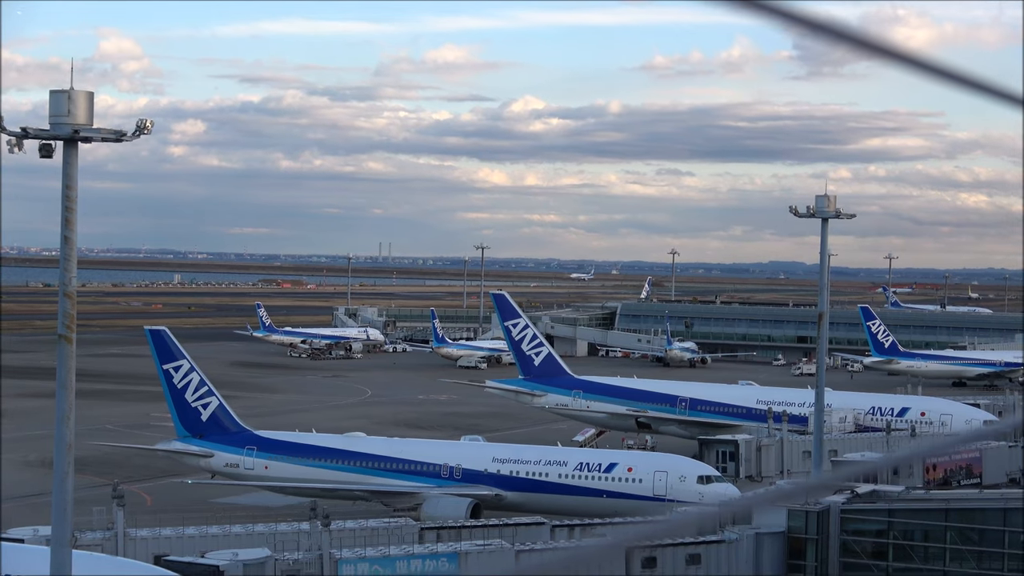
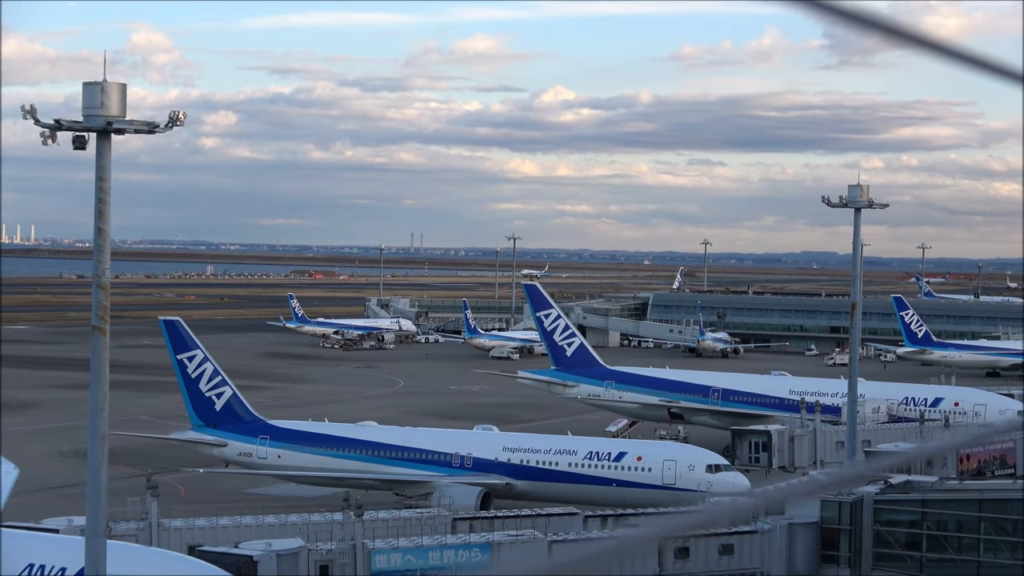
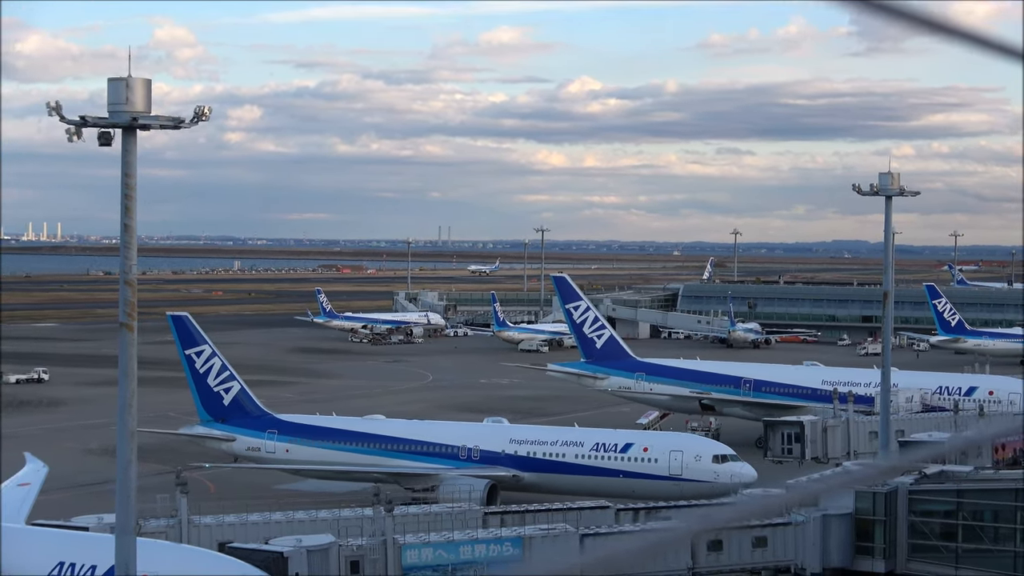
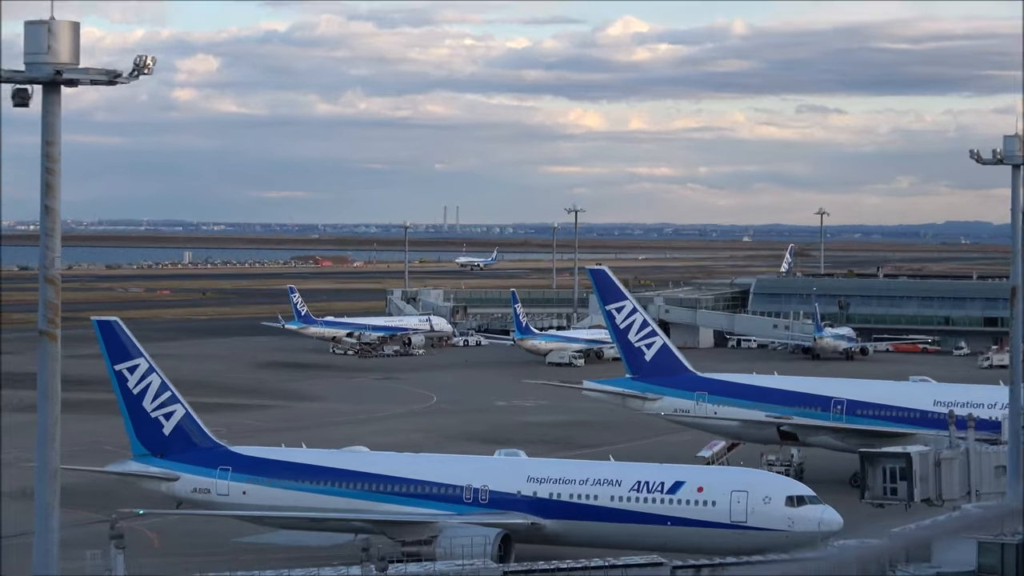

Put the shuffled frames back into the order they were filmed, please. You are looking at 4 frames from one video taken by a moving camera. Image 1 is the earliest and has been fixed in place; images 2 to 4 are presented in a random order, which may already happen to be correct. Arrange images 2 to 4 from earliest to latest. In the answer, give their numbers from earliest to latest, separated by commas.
2, 3, 4
